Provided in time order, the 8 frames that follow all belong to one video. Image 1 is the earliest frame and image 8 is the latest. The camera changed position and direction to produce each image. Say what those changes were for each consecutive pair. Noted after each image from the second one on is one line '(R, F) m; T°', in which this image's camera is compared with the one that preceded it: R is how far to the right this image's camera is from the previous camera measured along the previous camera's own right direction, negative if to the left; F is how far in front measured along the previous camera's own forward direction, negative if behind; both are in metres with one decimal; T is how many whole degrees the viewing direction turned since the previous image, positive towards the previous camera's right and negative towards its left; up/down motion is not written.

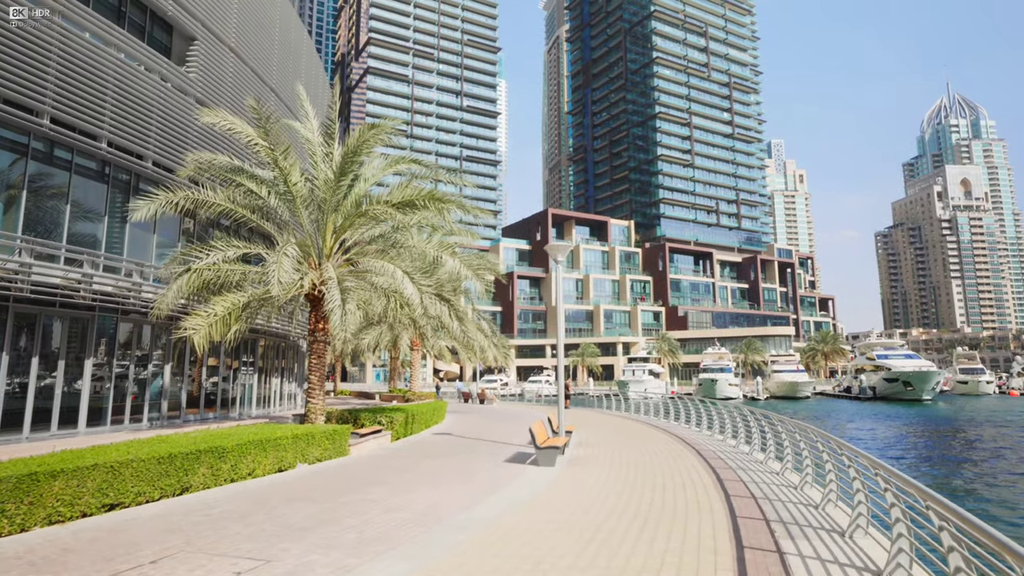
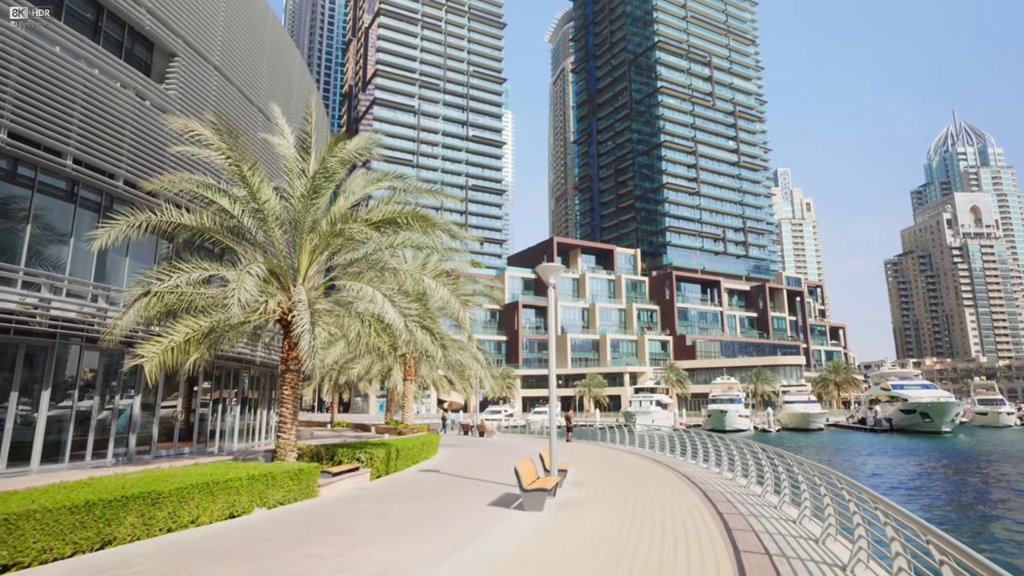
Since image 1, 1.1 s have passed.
(+0.4, +1.2) m; -1°
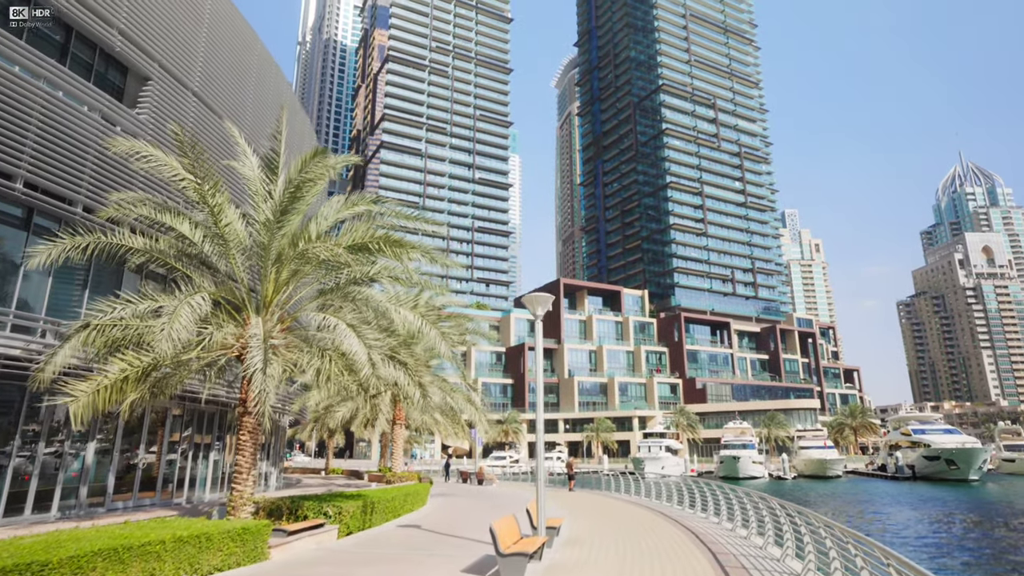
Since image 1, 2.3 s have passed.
(+0.5, +1.5) m; -1°
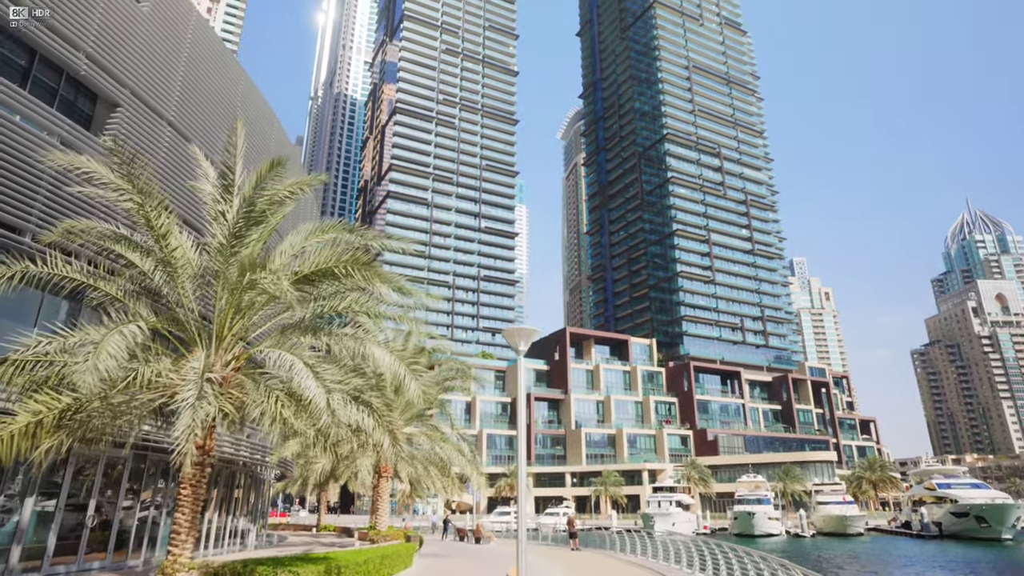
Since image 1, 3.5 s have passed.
(+0.5, +1.5) m; -1°
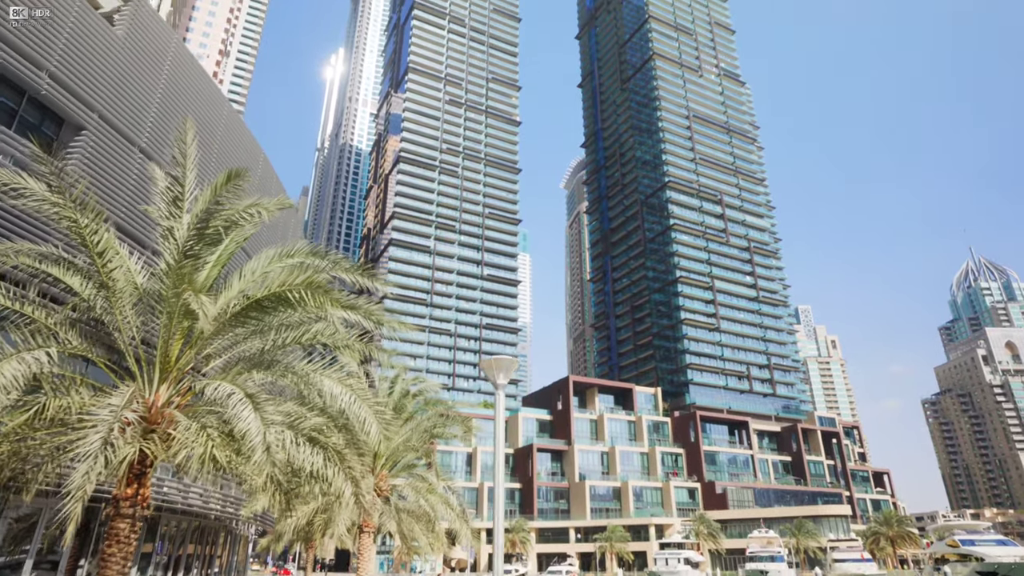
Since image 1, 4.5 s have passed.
(+0.4, +1.3) m; 0°
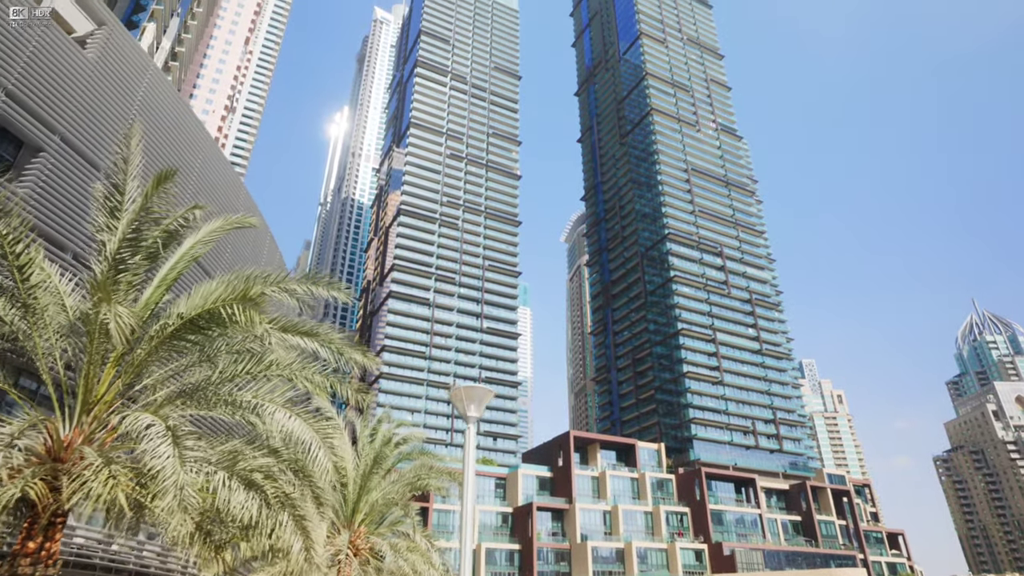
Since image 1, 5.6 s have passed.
(+0.3, +1.4) m; 0°
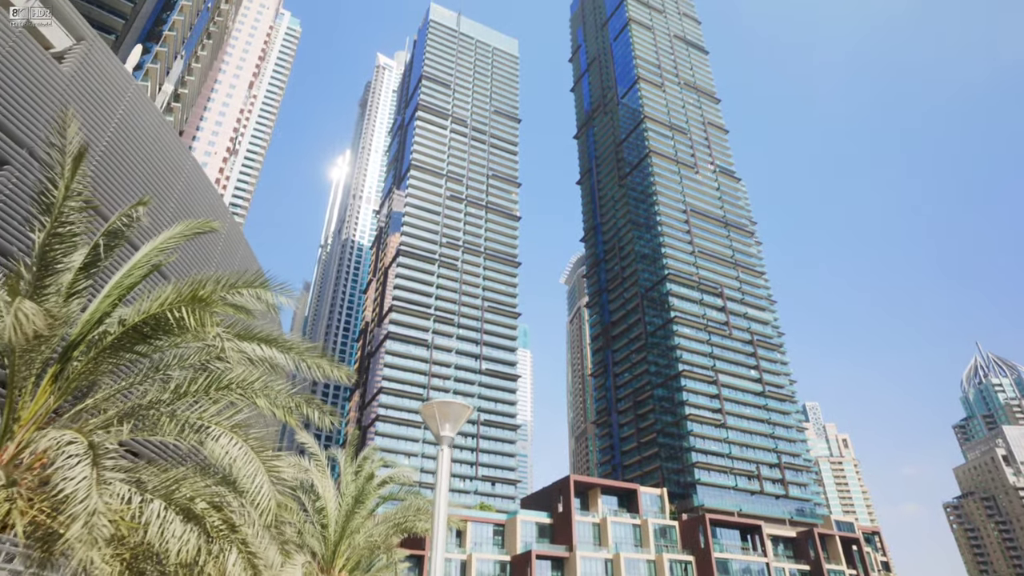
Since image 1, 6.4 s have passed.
(+0.2, +1.0) m; 0°
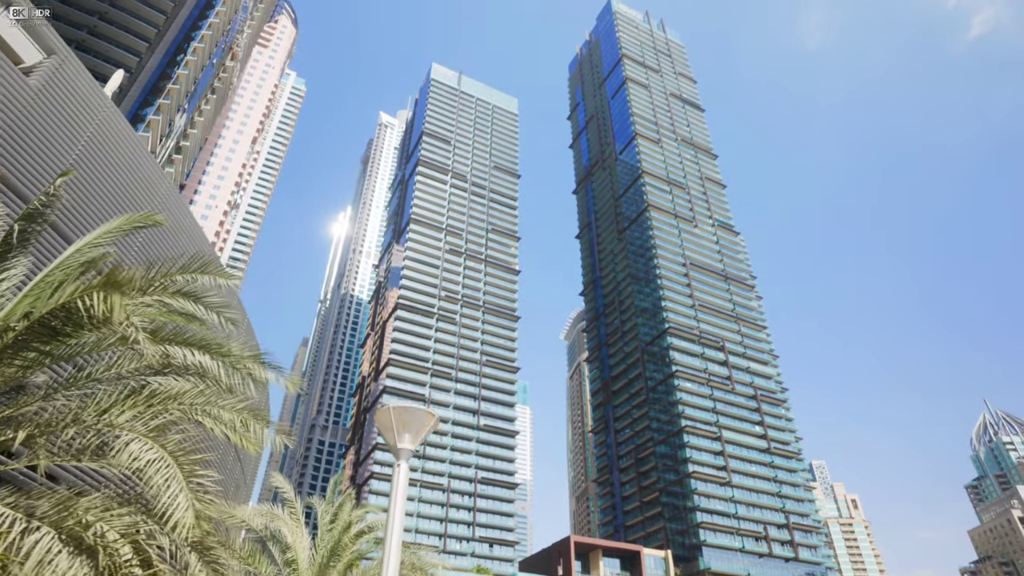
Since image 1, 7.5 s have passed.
(+0.3, +1.3) m; 0°
